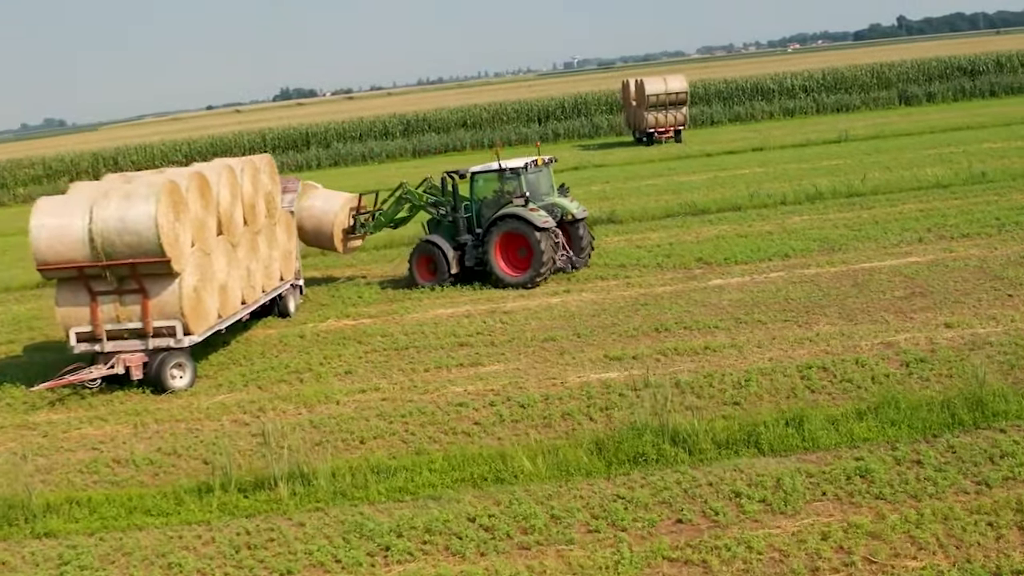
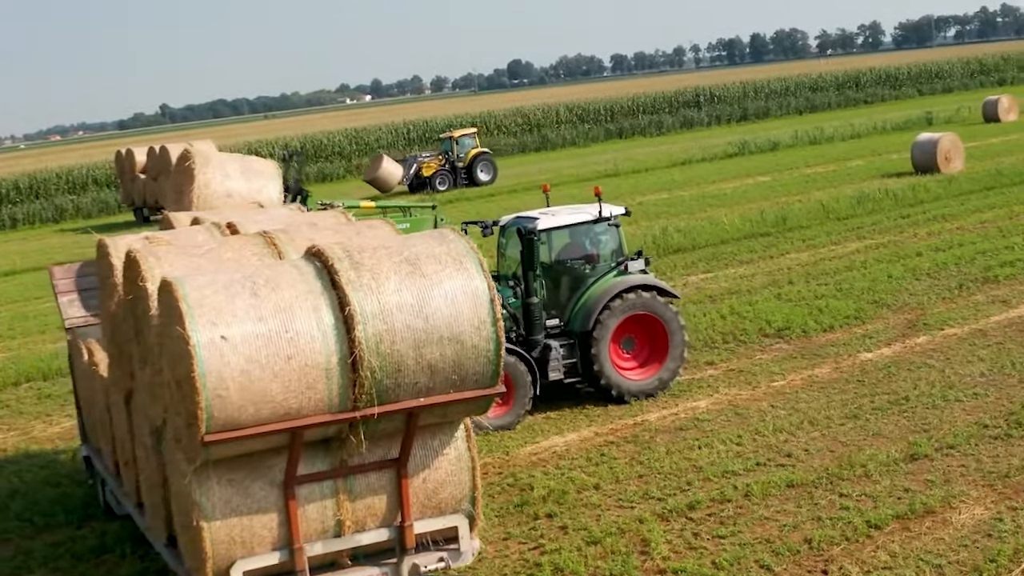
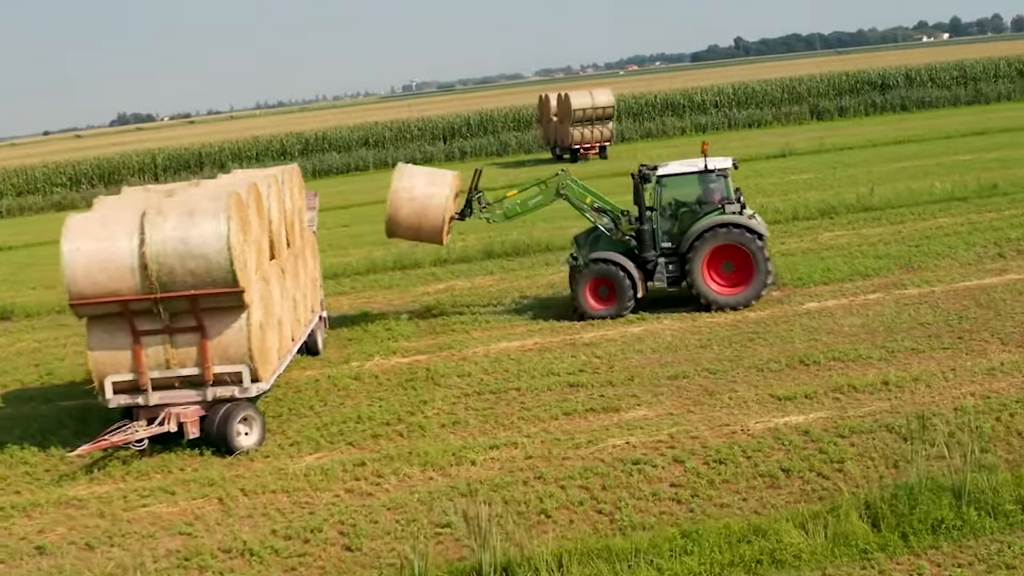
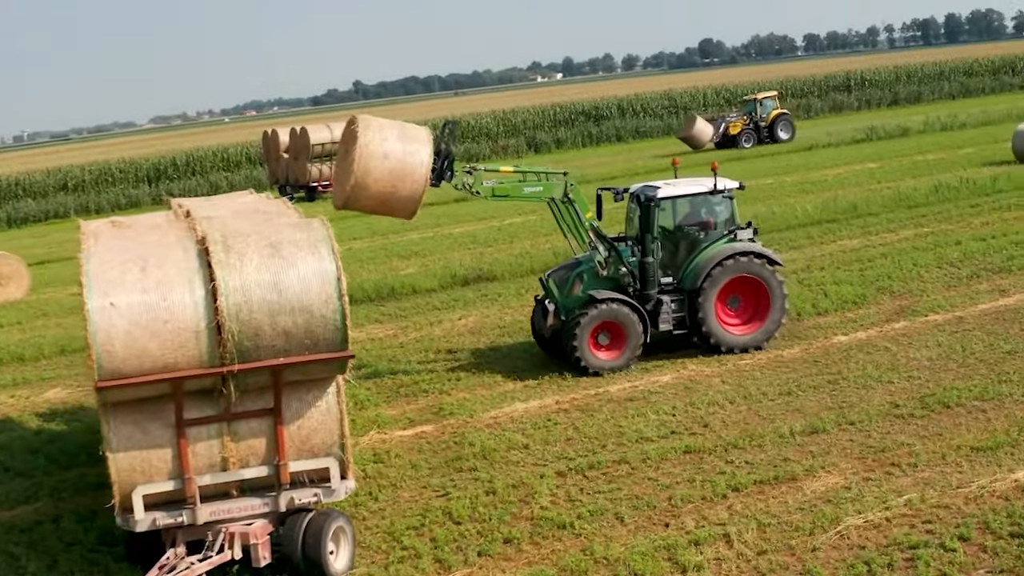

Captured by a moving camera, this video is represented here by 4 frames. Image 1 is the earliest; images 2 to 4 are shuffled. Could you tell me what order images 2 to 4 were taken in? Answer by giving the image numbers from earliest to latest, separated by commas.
3, 4, 2
